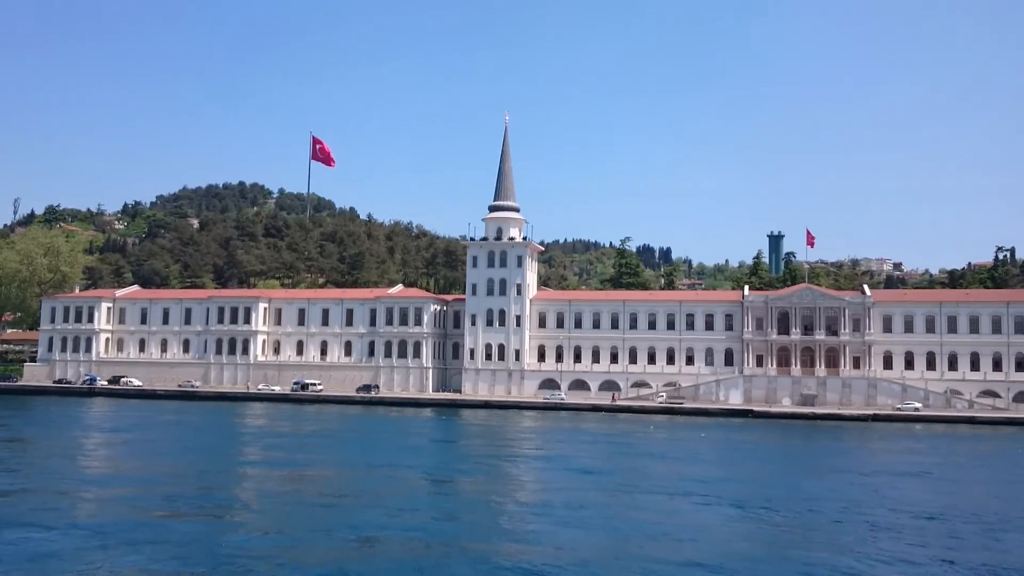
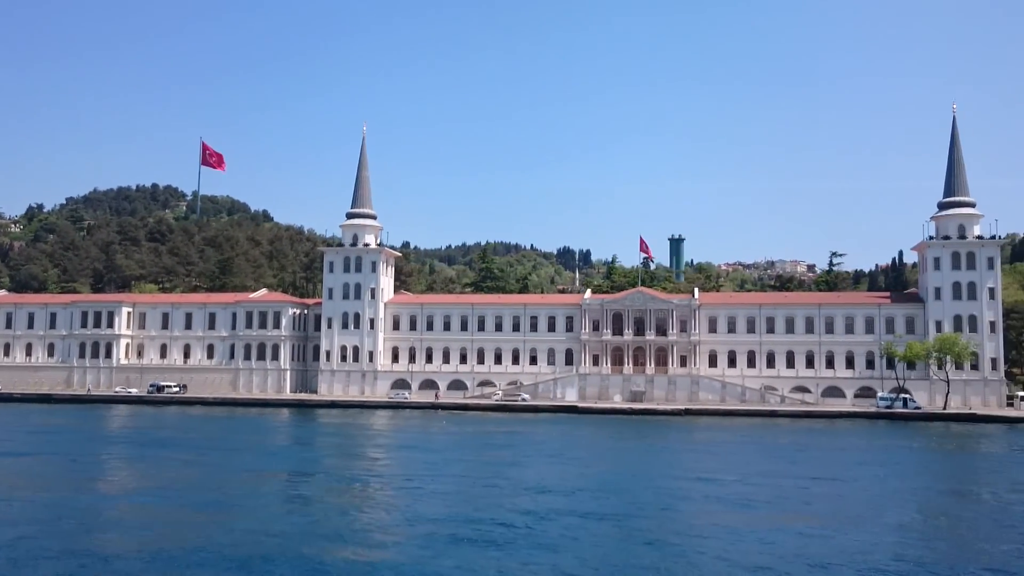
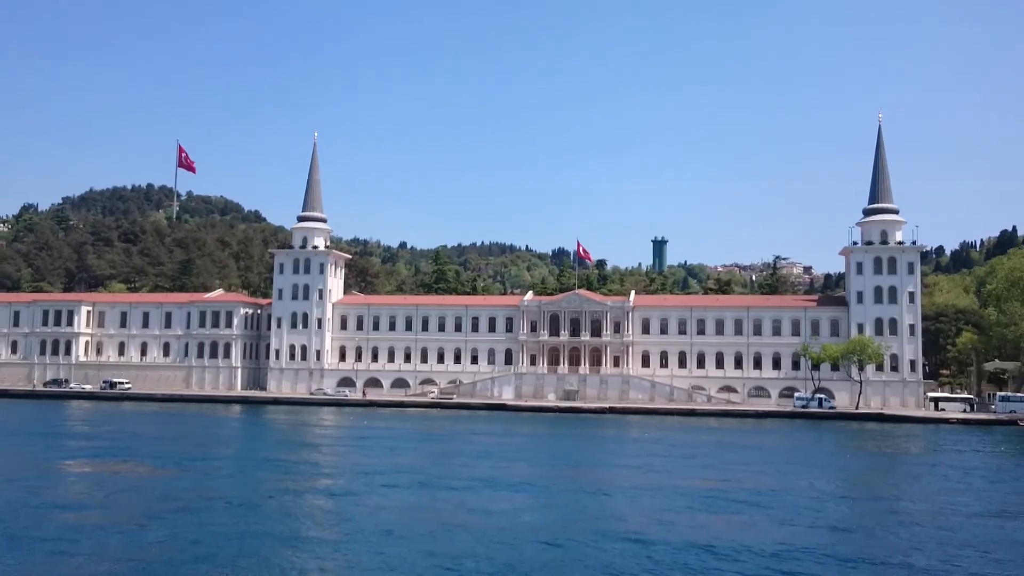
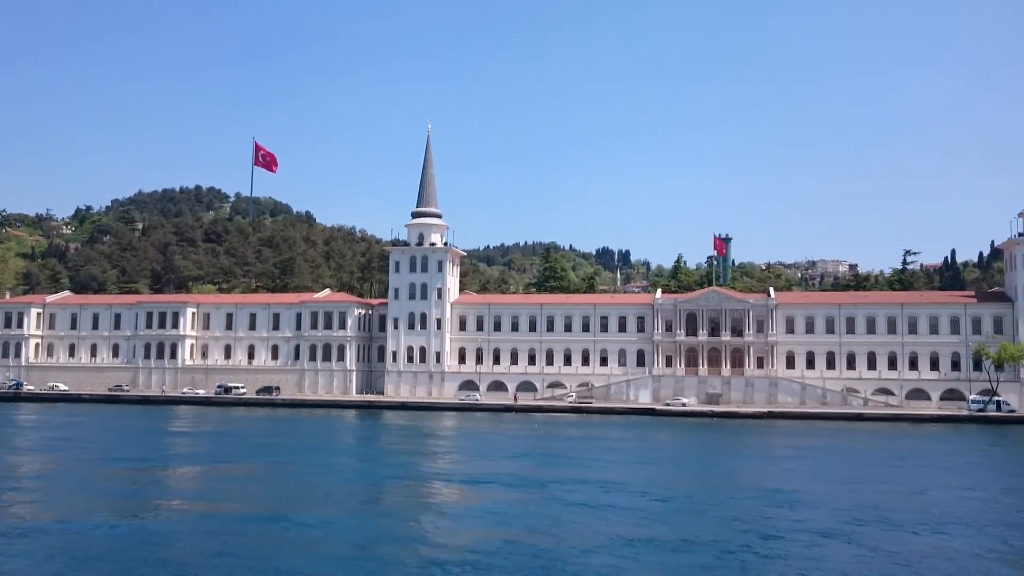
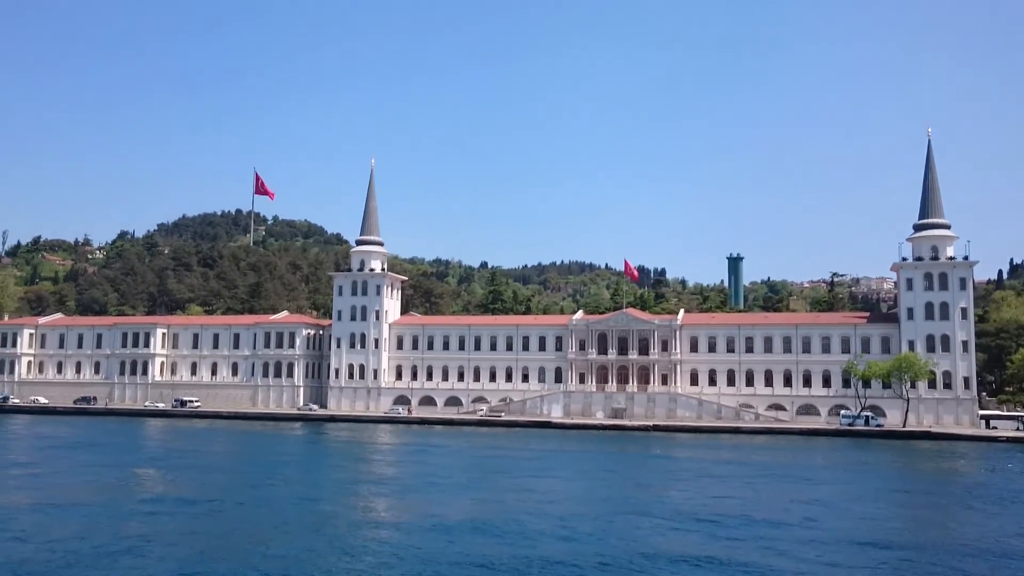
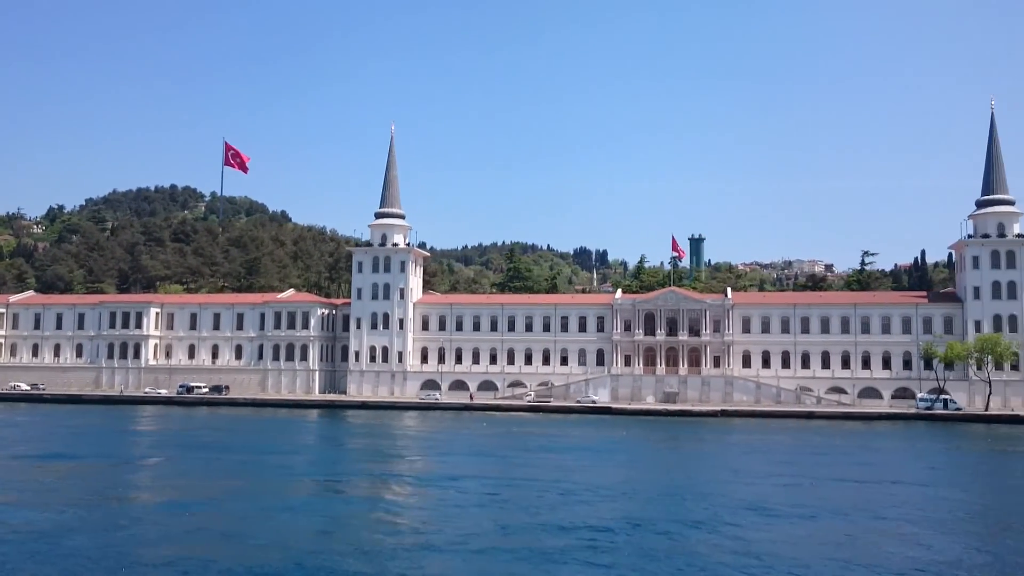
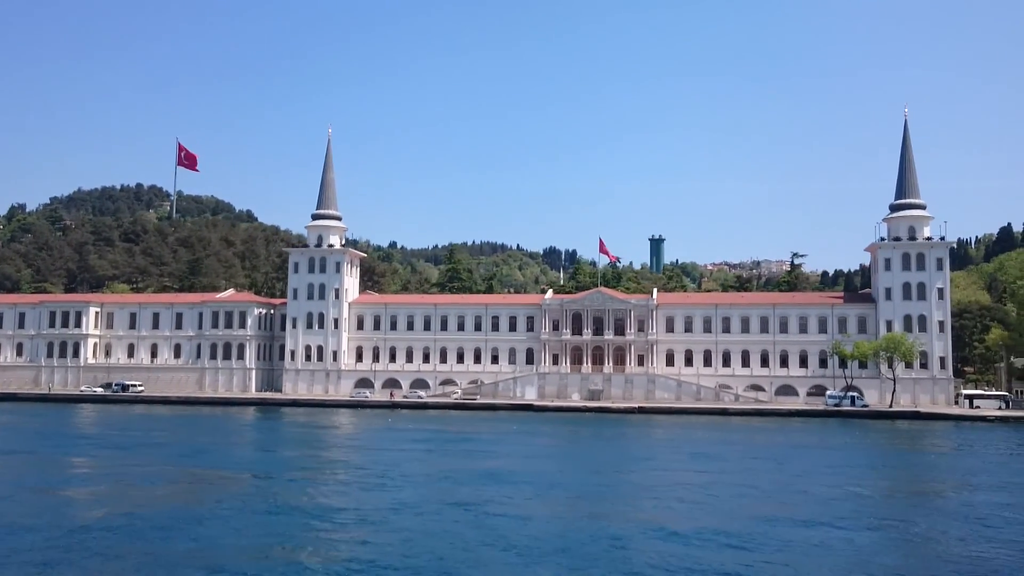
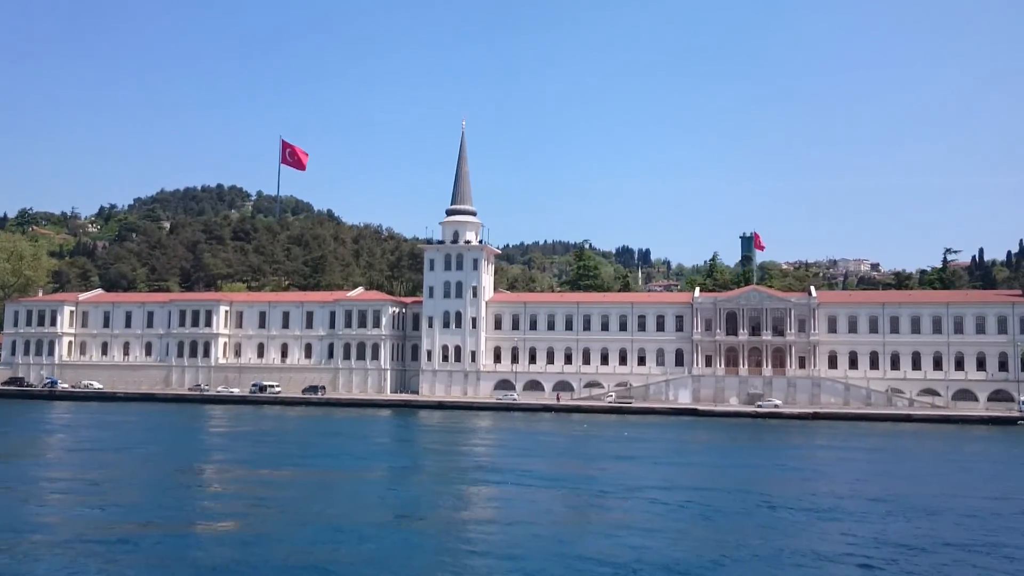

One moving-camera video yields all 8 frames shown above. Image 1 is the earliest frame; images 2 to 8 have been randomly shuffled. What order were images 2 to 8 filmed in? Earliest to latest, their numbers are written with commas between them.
8, 4, 6, 2, 7, 3, 5
